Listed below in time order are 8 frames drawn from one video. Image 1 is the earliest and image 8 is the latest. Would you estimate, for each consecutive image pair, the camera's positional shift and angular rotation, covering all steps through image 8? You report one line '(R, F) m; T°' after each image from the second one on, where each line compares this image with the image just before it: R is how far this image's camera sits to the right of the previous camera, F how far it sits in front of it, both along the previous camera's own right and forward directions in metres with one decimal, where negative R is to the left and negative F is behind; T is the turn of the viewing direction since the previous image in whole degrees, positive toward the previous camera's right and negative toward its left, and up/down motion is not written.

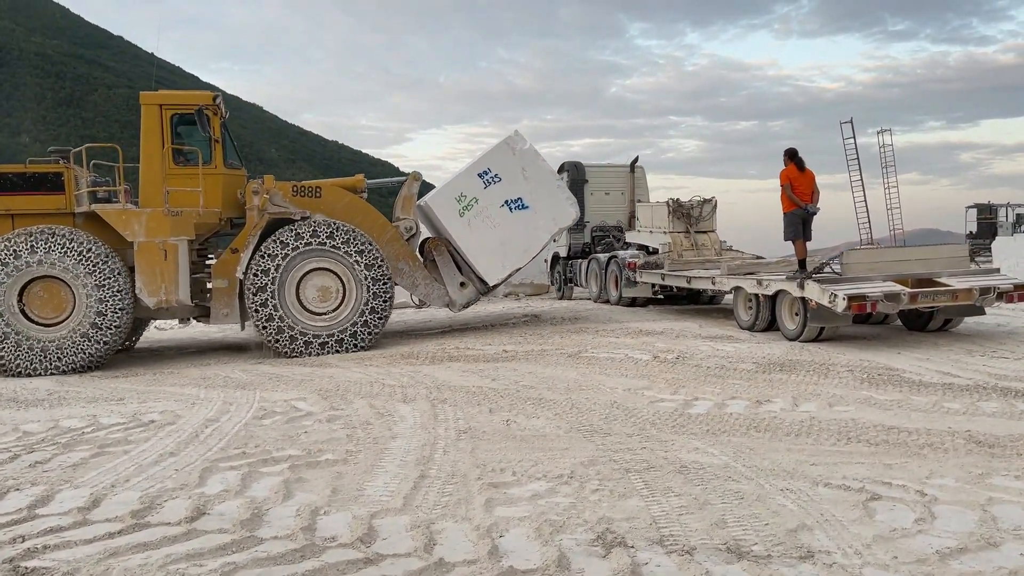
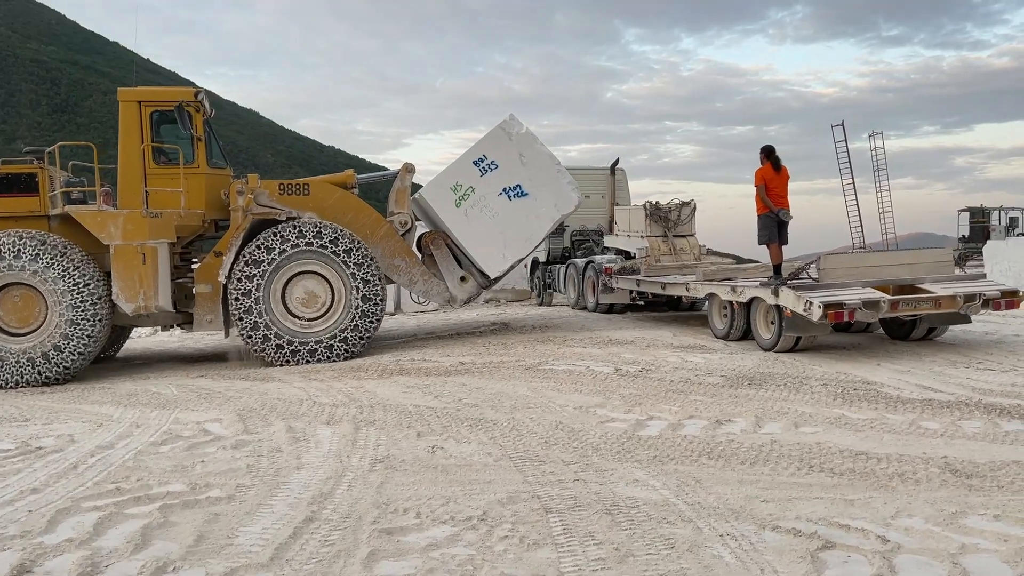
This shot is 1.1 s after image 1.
(+0.4, +0.5) m; 0°
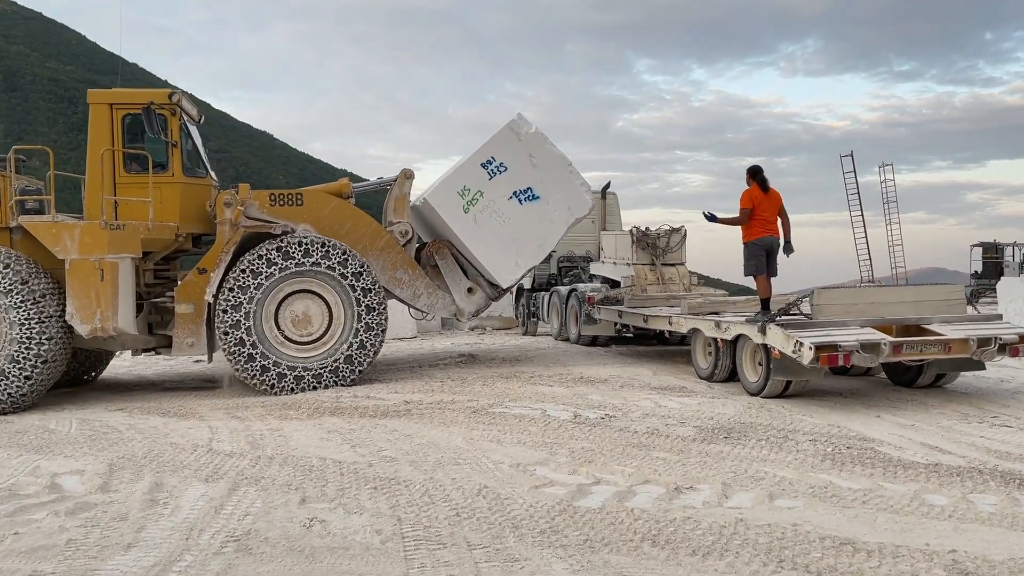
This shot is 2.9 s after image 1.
(+0.4, +0.8) m; -1°
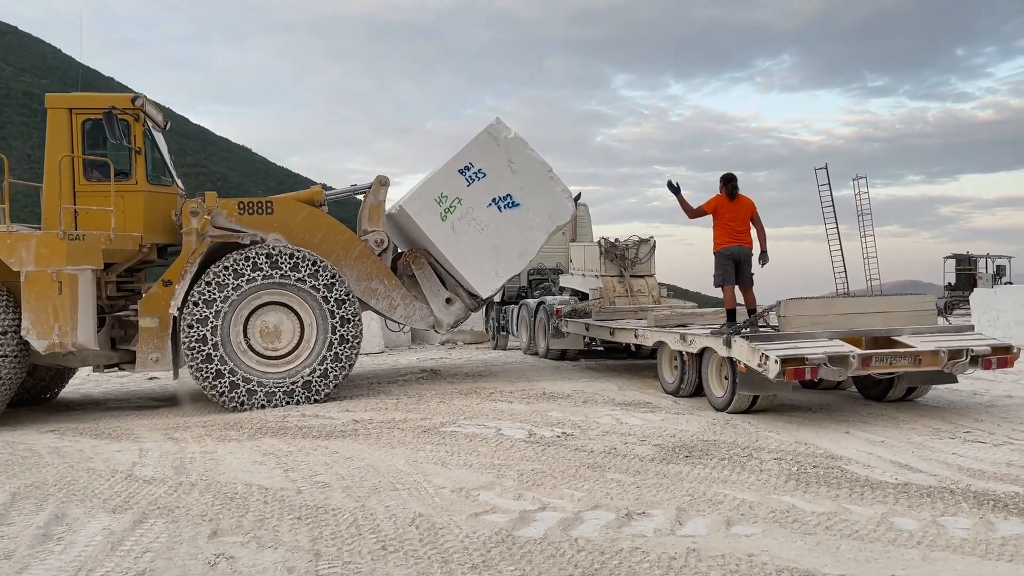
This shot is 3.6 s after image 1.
(+0.2, +0.3) m; +1°
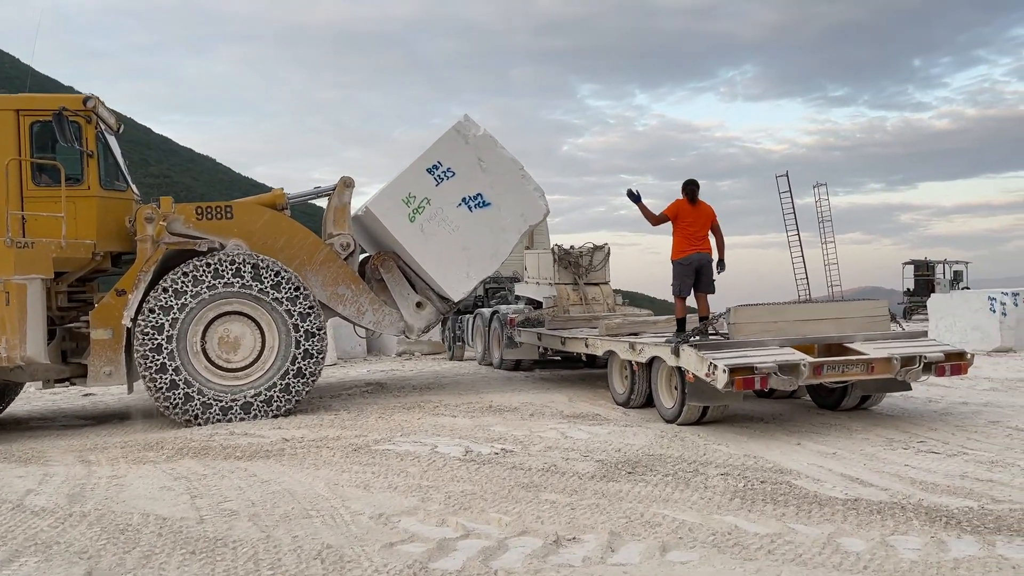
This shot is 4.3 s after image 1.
(+0.2, +0.3) m; +2°
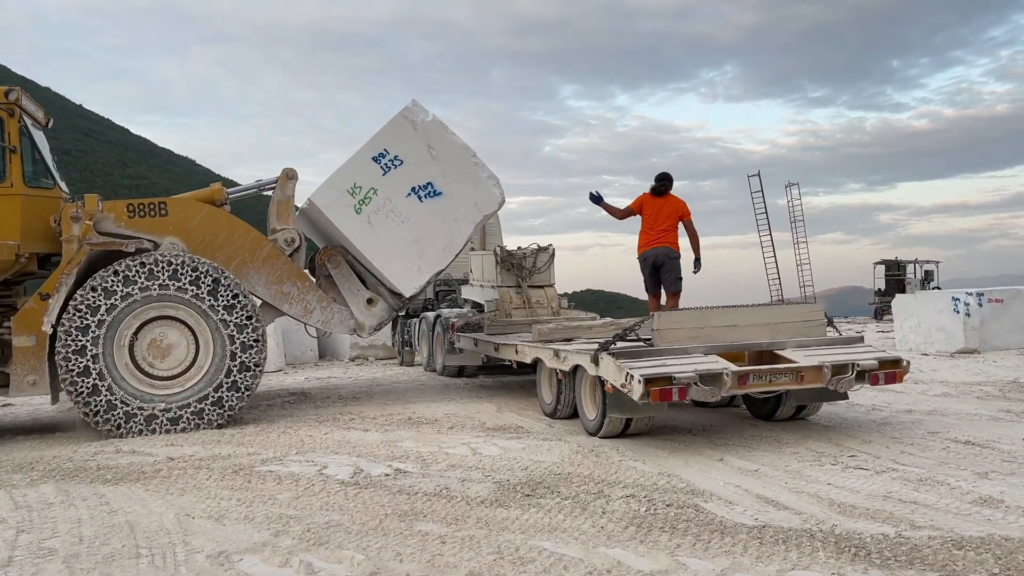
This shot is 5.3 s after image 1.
(+0.5, +0.4) m; +1°
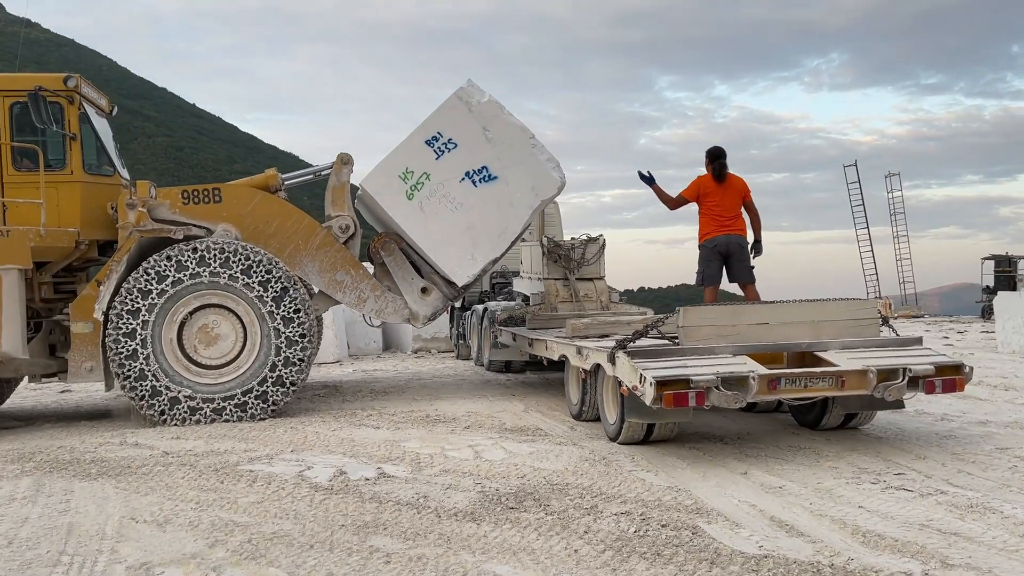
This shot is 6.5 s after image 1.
(+0.5, +0.4) m; -6°
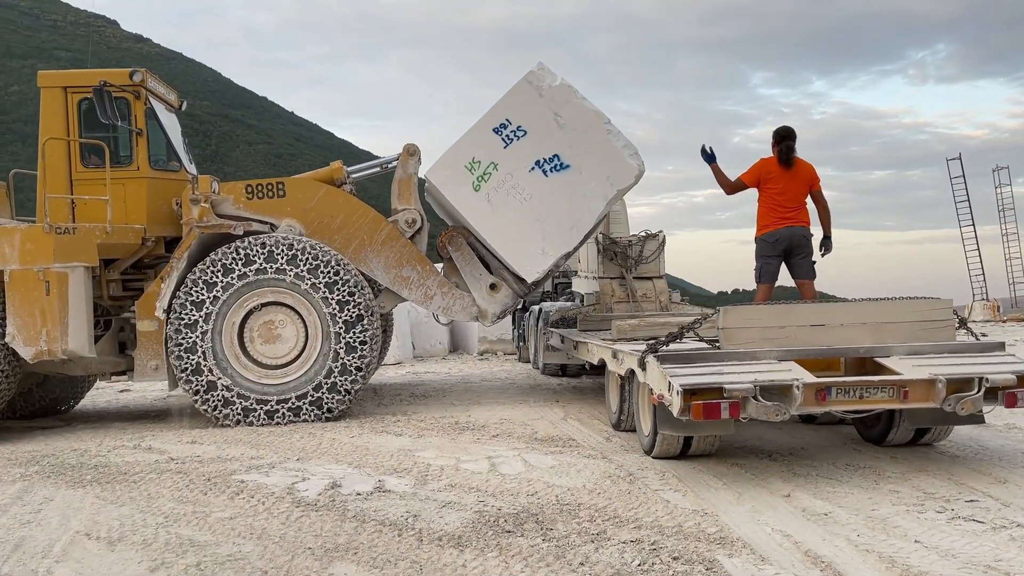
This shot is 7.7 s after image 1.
(+0.4, +0.5) m; -6°
